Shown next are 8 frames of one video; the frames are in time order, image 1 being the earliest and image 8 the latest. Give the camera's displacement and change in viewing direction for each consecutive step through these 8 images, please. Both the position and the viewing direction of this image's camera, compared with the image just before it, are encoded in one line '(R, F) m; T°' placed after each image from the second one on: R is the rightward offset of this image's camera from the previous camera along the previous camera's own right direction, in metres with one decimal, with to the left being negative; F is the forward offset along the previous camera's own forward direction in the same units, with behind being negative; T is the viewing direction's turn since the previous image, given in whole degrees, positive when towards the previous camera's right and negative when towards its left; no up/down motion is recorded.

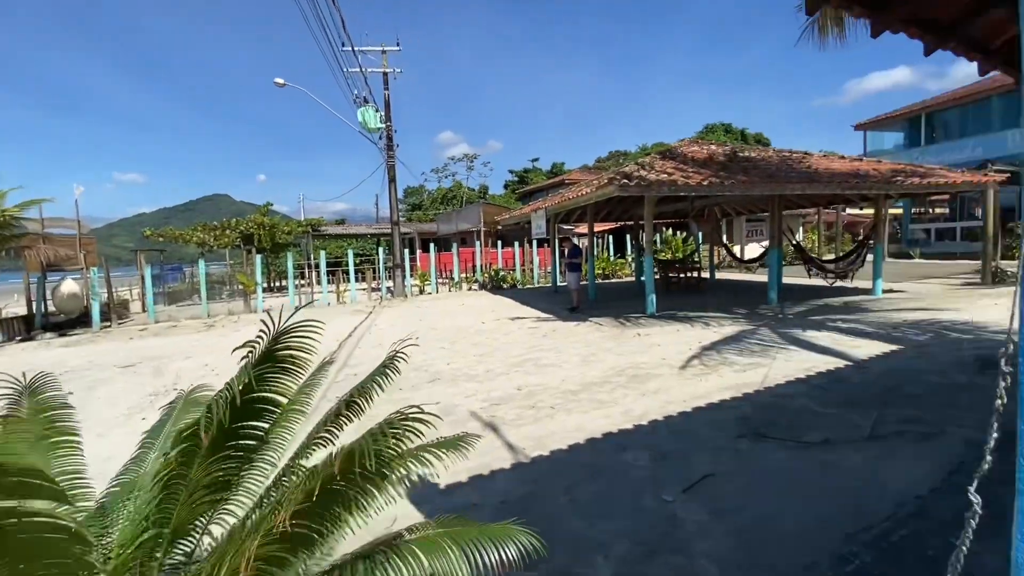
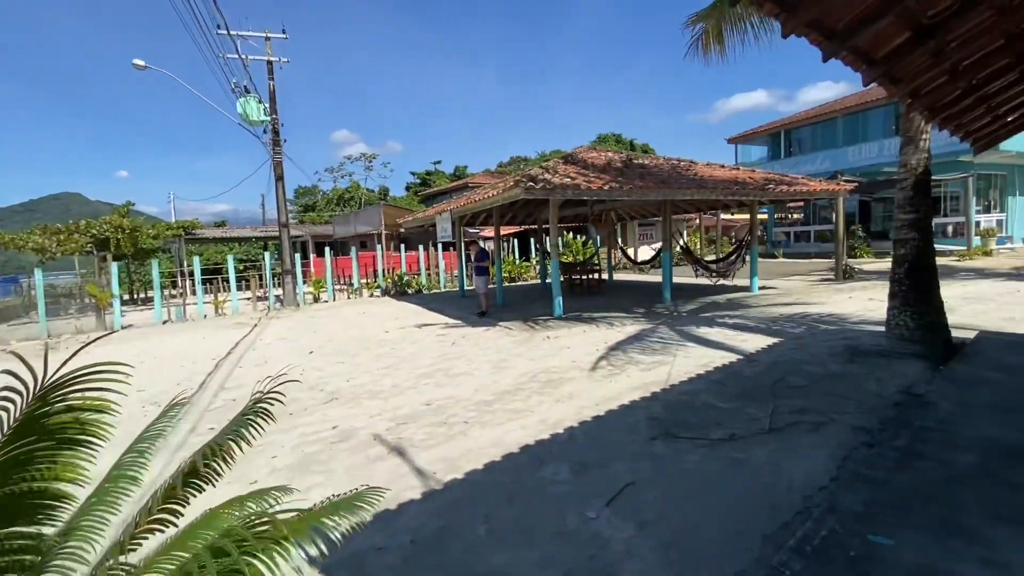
(0.0, +0.3) m; +11°
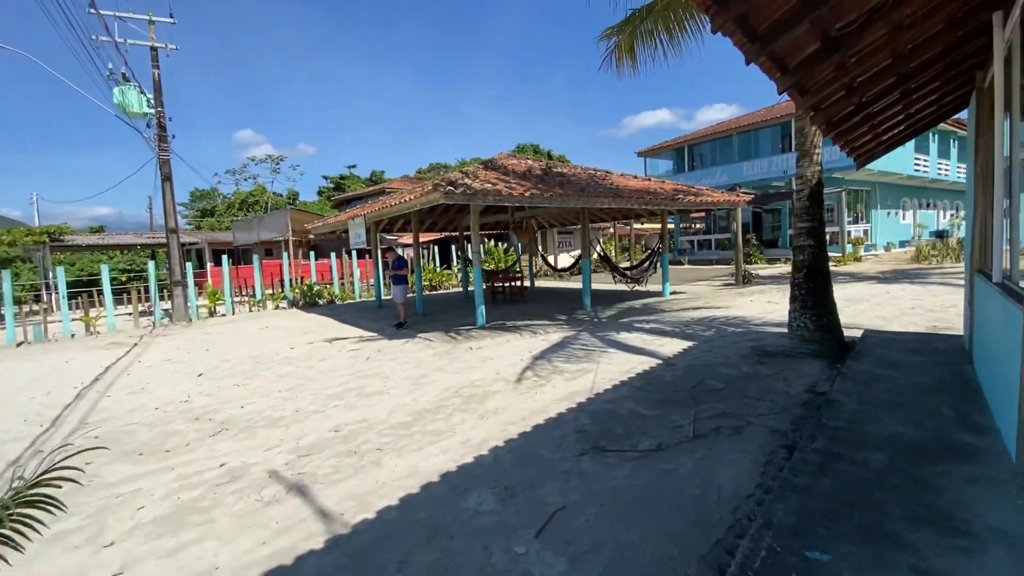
(0.0, +0.3) m; +9°
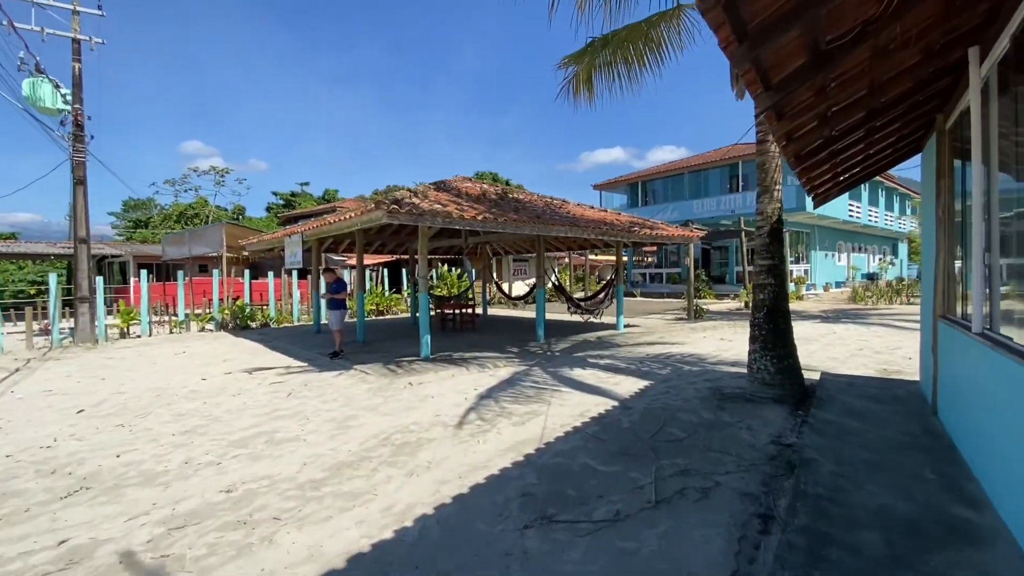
(+0.1, +0.6) m; +5°
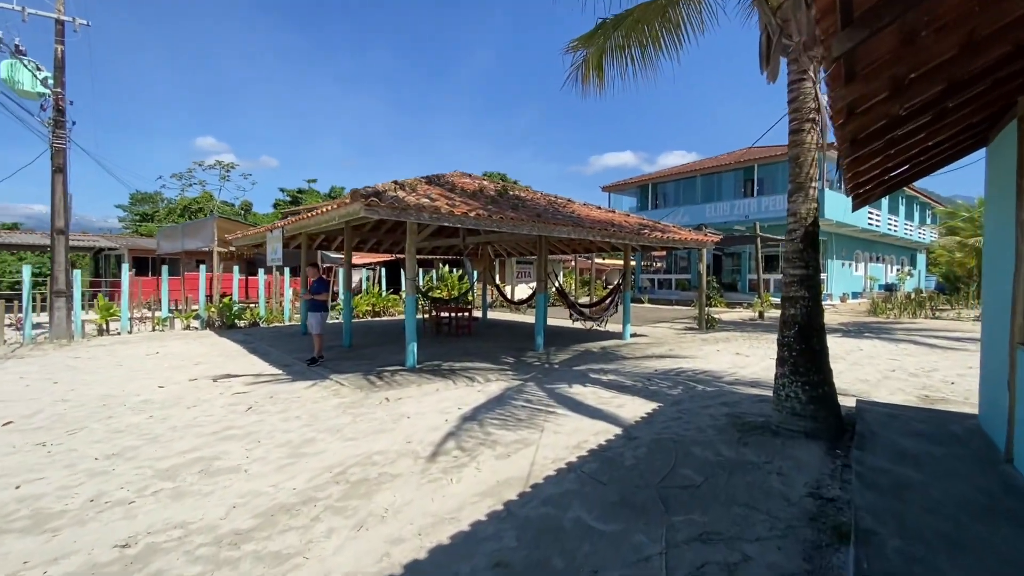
(+0.2, +0.8) m; -1°
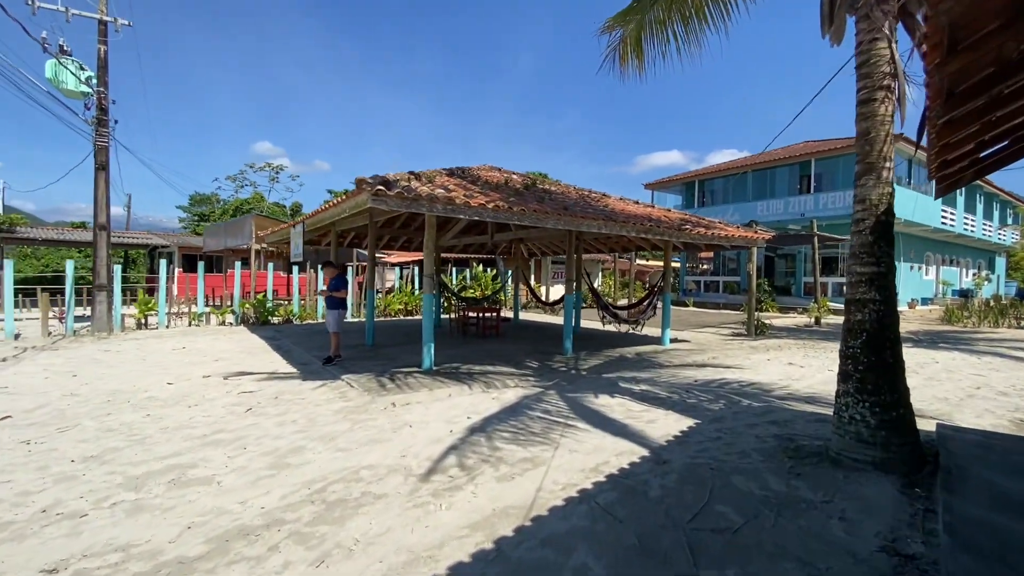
(+0.3, +0.6) m; -5°
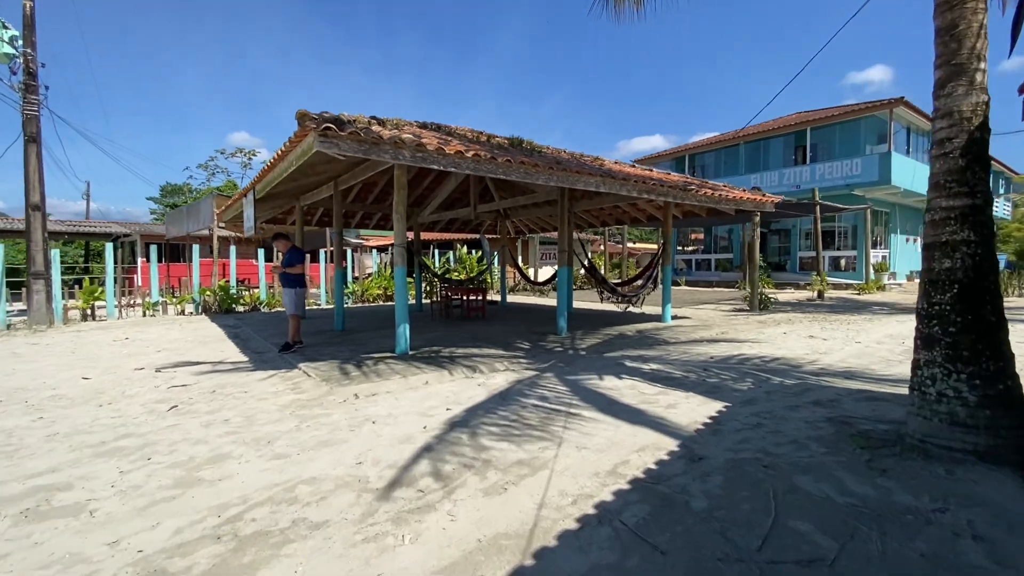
(0.0, +1.0) m; +2°
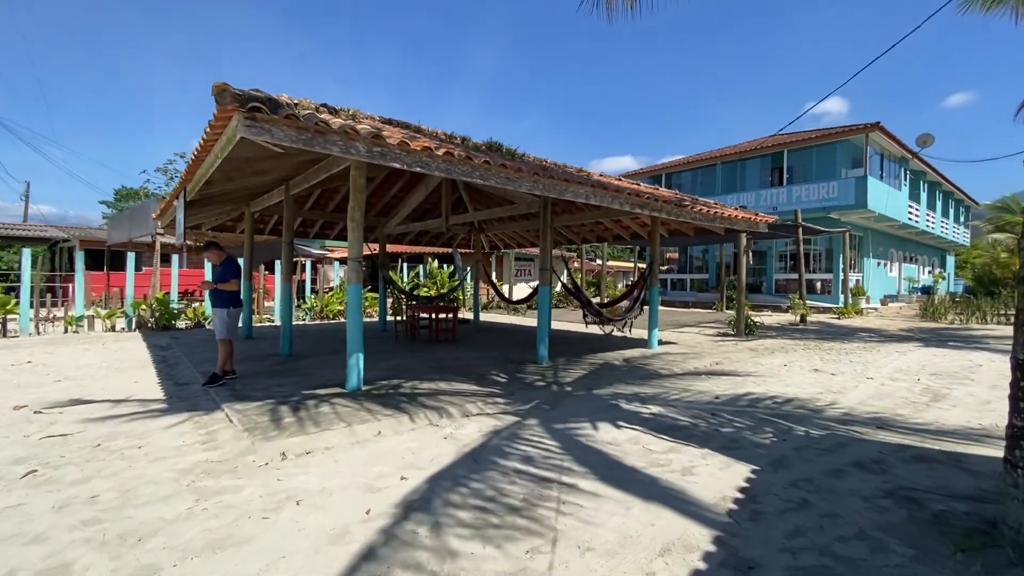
(0.0, +0.9) m; +3°
